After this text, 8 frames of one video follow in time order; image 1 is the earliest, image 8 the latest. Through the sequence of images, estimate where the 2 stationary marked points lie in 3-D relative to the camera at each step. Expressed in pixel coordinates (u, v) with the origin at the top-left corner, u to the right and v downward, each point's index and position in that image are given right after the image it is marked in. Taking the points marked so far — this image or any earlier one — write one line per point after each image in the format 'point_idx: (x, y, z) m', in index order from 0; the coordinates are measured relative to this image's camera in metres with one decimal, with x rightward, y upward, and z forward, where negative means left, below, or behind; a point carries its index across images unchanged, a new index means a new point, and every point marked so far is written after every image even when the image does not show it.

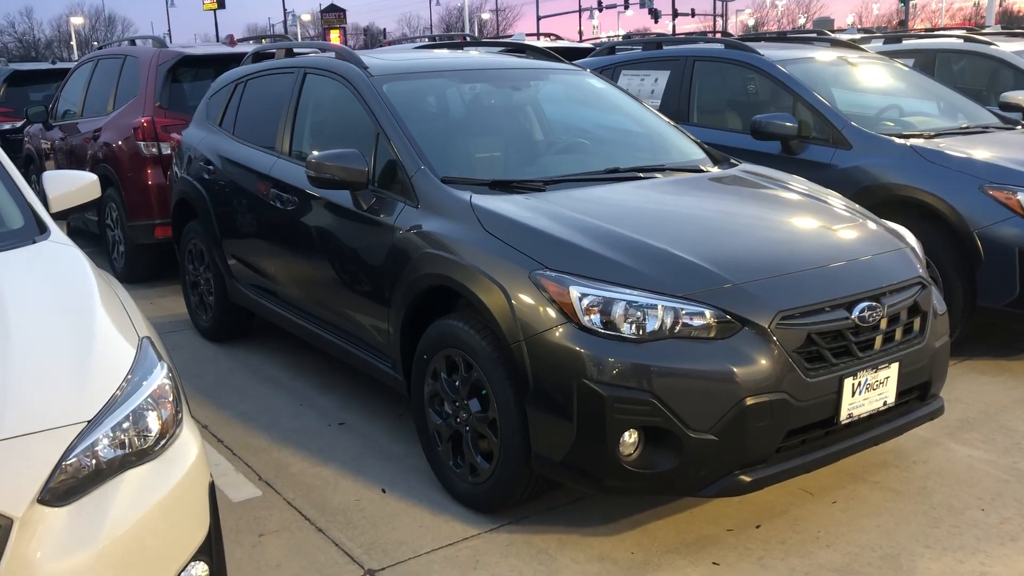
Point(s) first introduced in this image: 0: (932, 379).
0: (+1.5, -0.3, +3.5) m
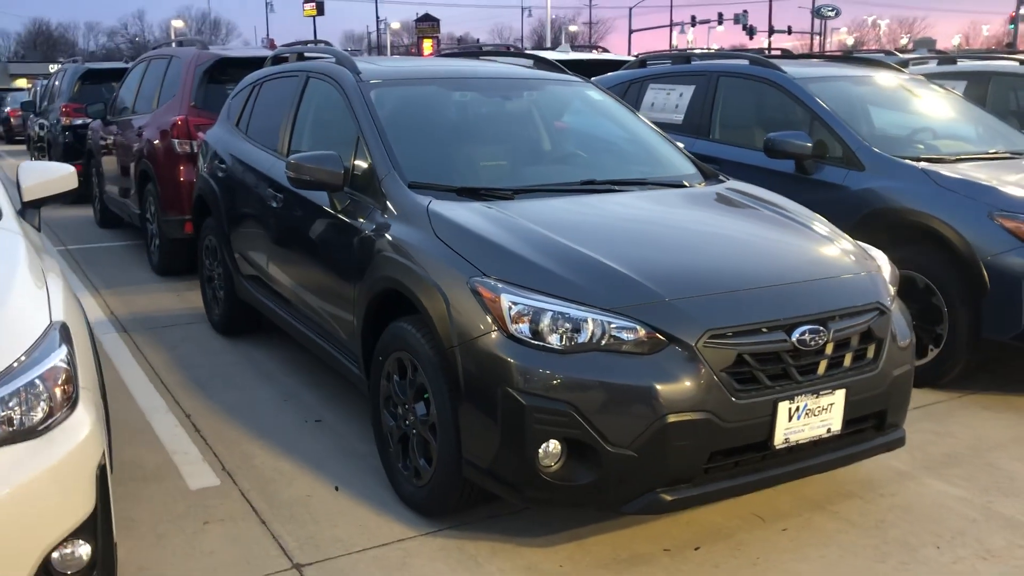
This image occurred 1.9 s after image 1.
0: (+1.3, -0.4, +3.4) m
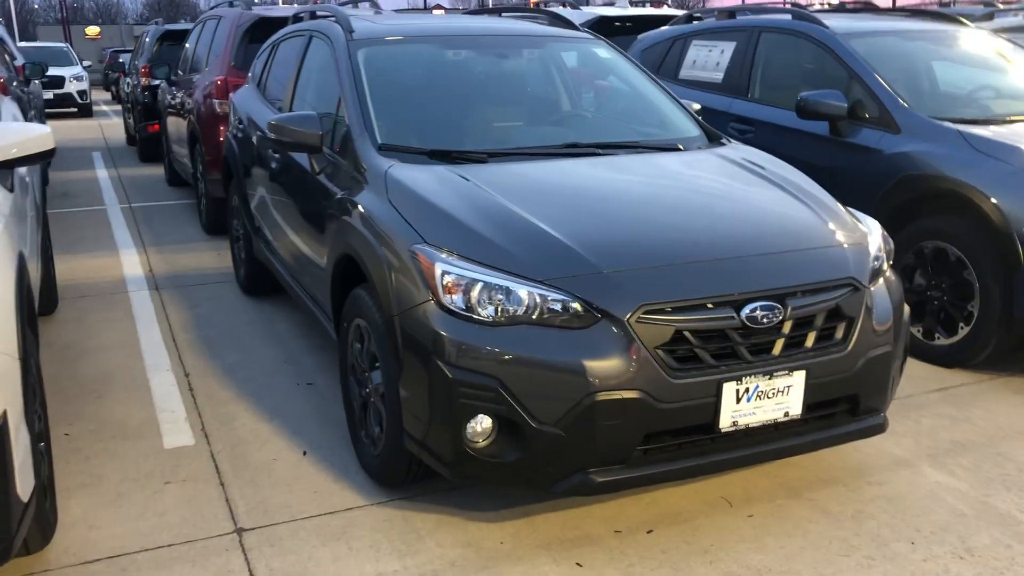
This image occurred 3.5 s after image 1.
0: (+1.2, -0.3, +3.2) m
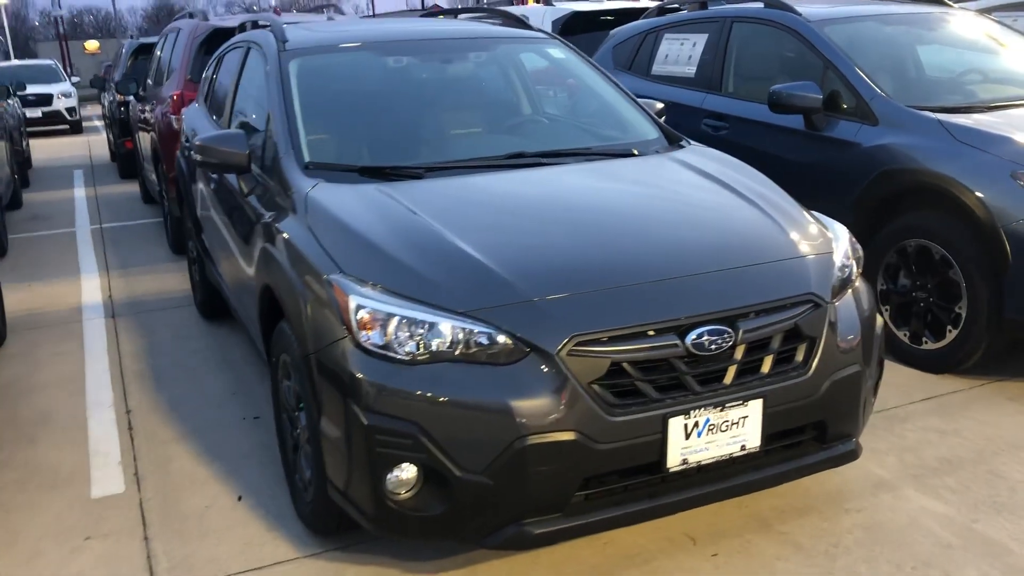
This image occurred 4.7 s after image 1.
0: (+1.0, -0.4, +2.9) m
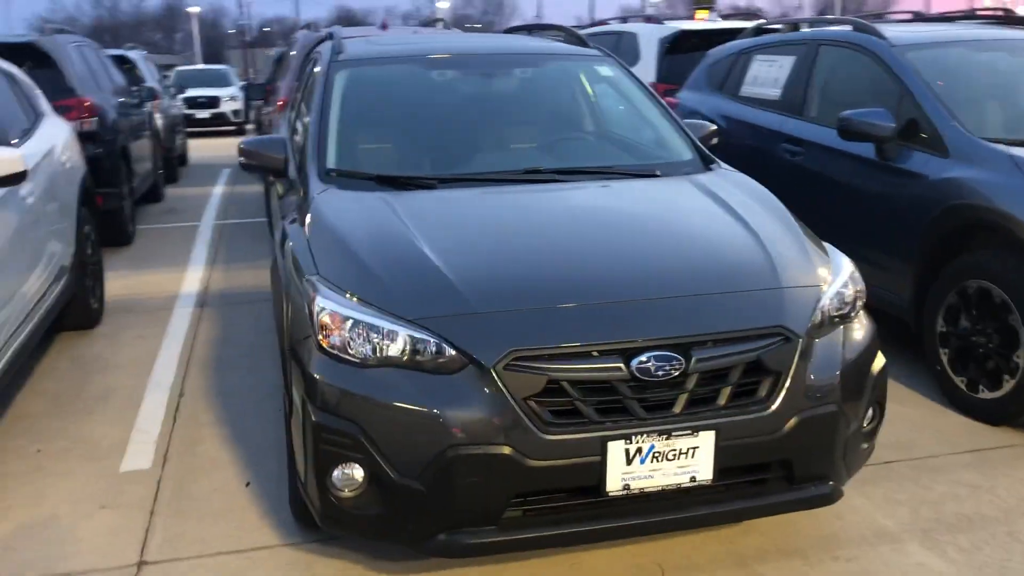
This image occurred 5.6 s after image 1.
0: (+0.8, -0.5, +2.8) m
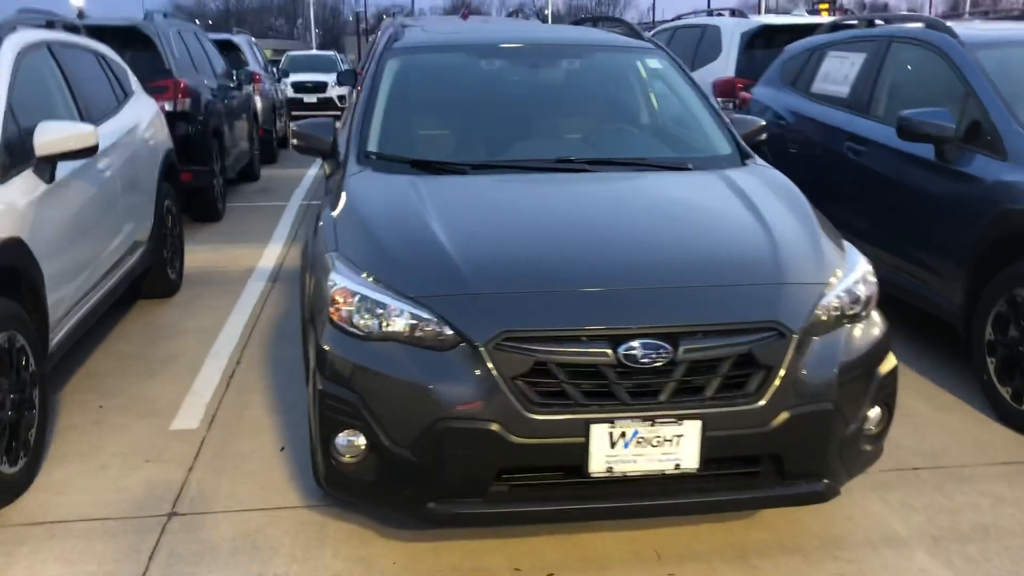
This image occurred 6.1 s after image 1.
0: (+0.8, -0.5, +2.8) m
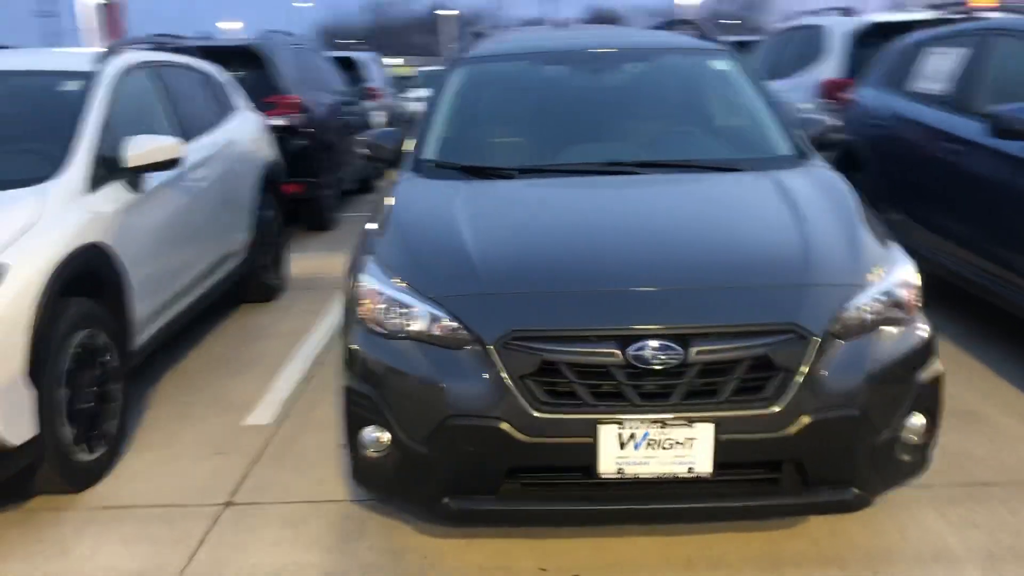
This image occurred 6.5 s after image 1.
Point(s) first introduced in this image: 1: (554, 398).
0: (+0.8, -0.5, +2.7) m
1: (+0.1, -0.3, +2.7) m
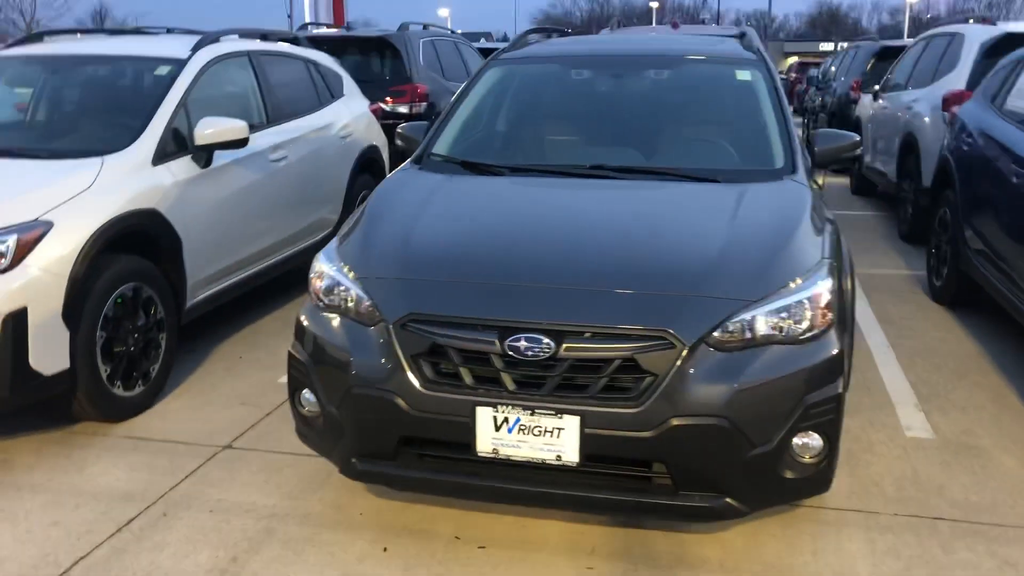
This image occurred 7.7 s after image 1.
0: (+0.5, -0.5, +2.8) m
1: (-0.2, -0.3, +2.9) m
